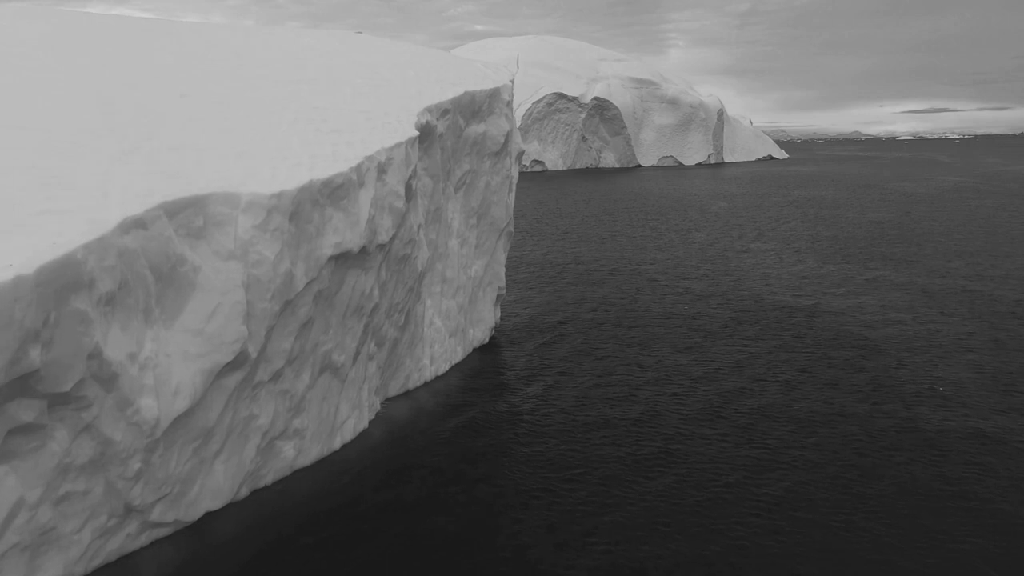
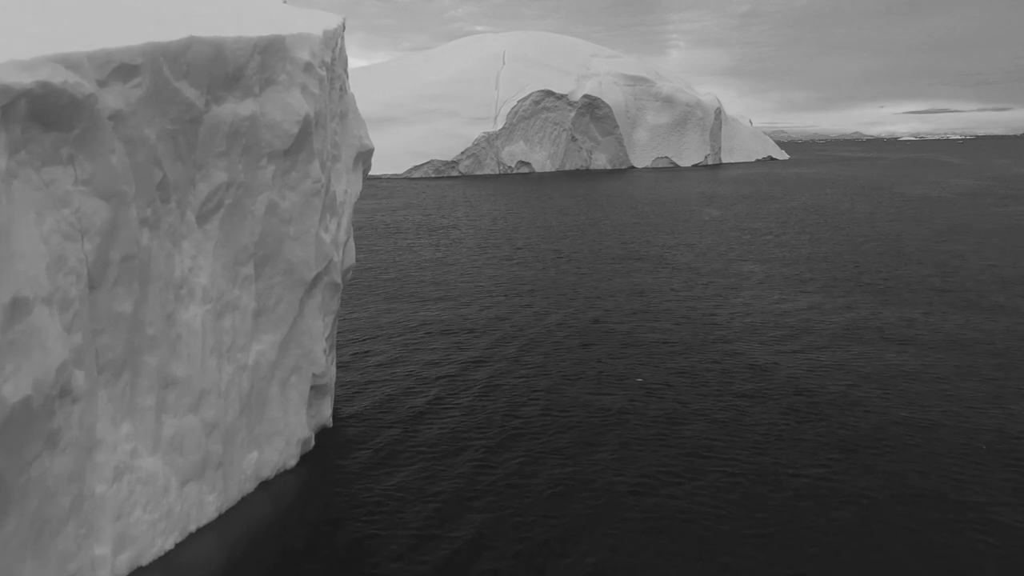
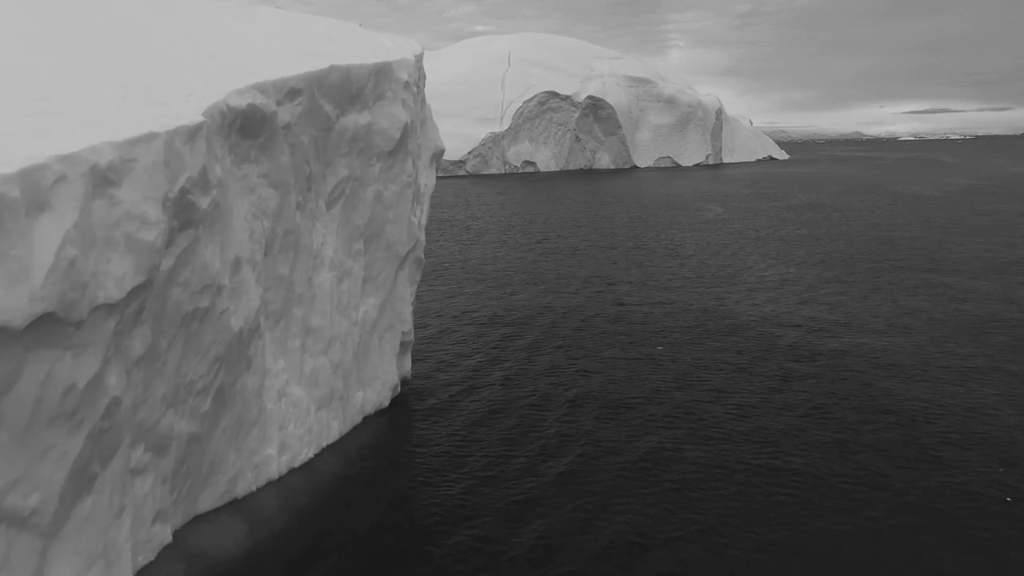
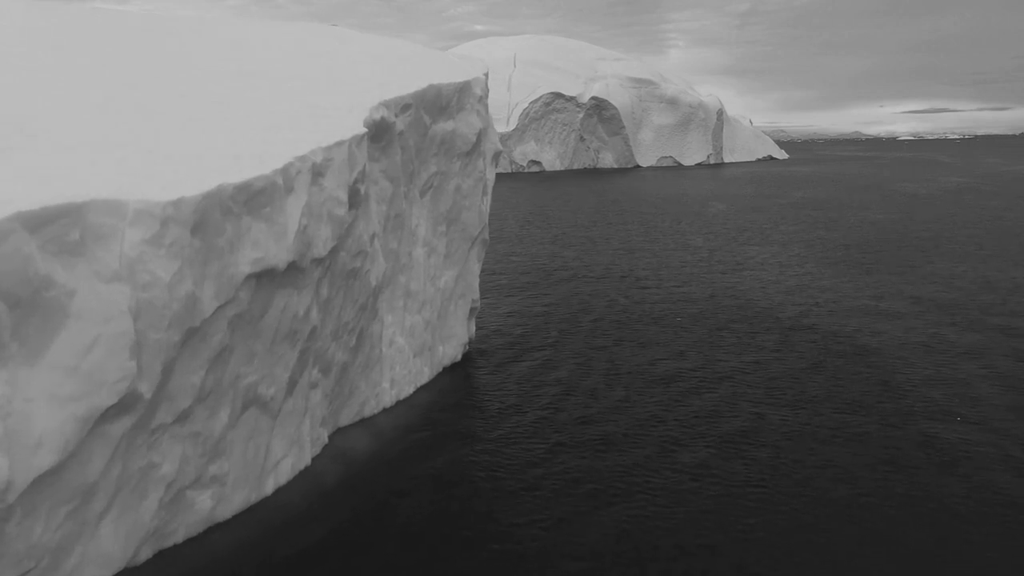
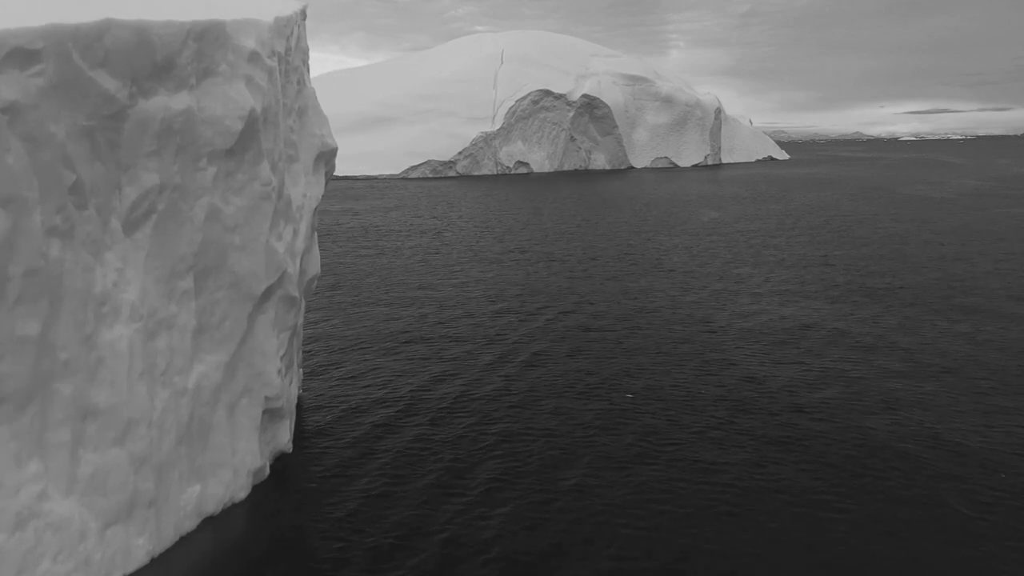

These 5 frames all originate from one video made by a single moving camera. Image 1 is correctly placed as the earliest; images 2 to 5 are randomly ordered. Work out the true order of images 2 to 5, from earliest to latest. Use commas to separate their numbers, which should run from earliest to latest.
4, 3, 2, 5
